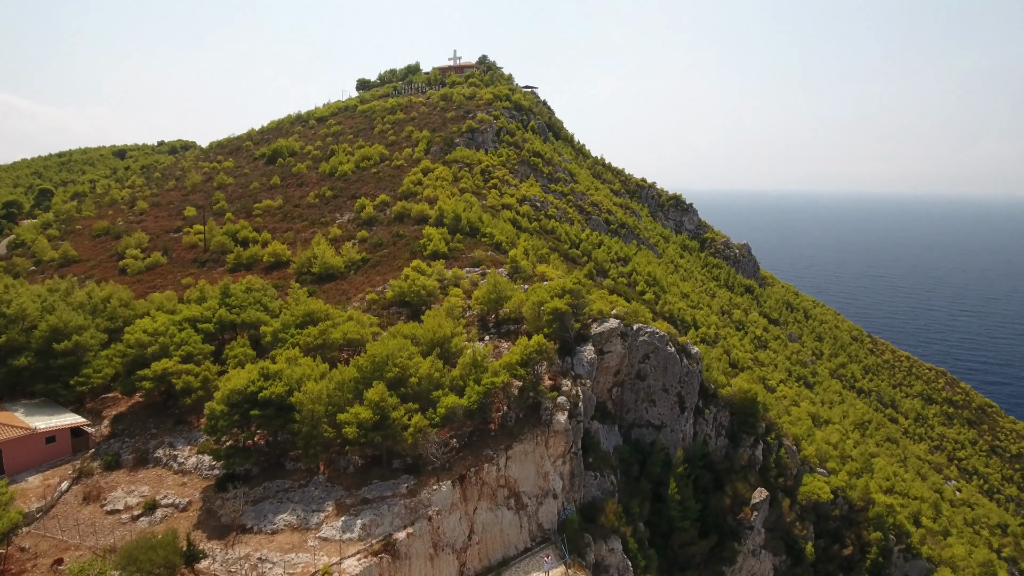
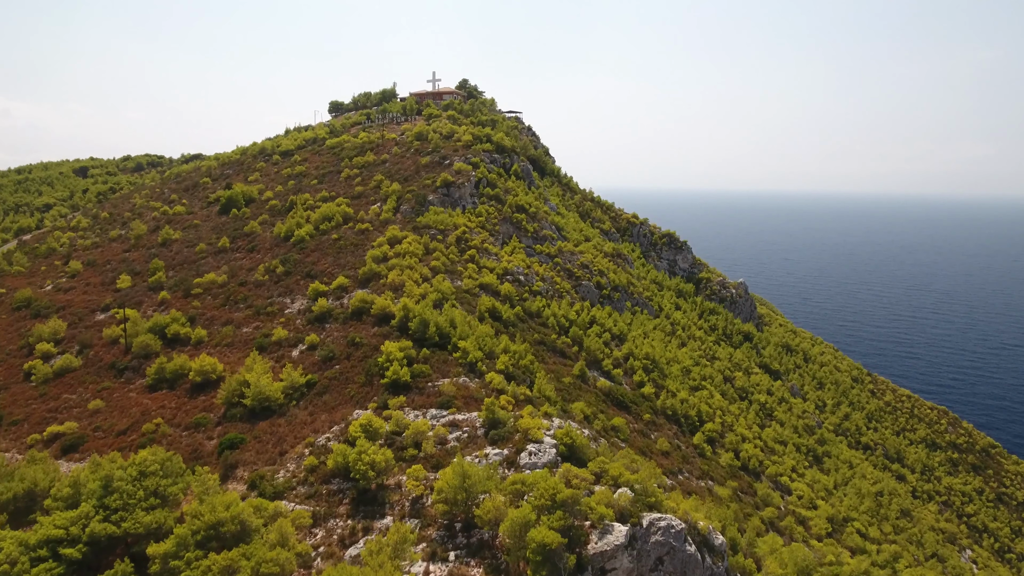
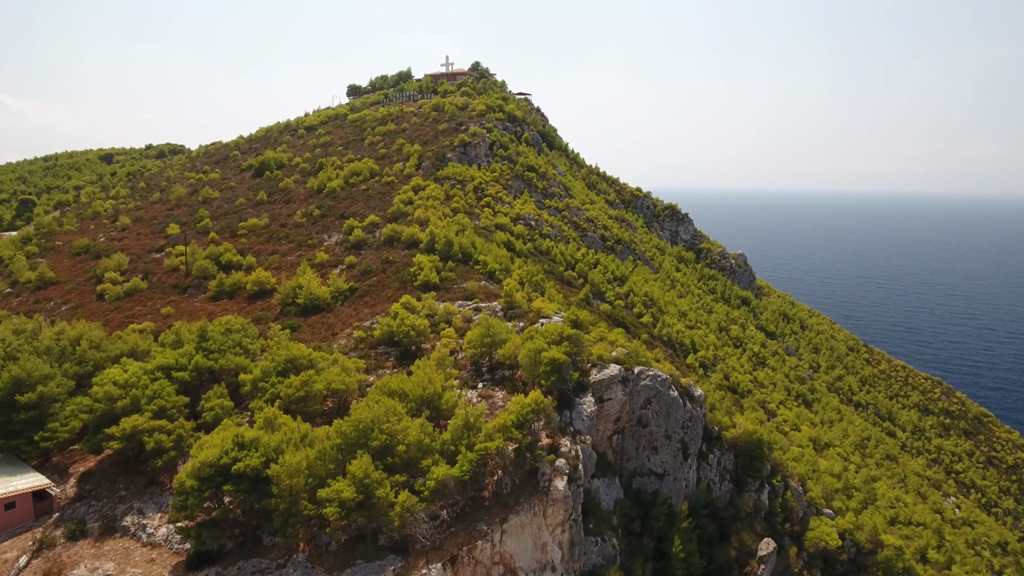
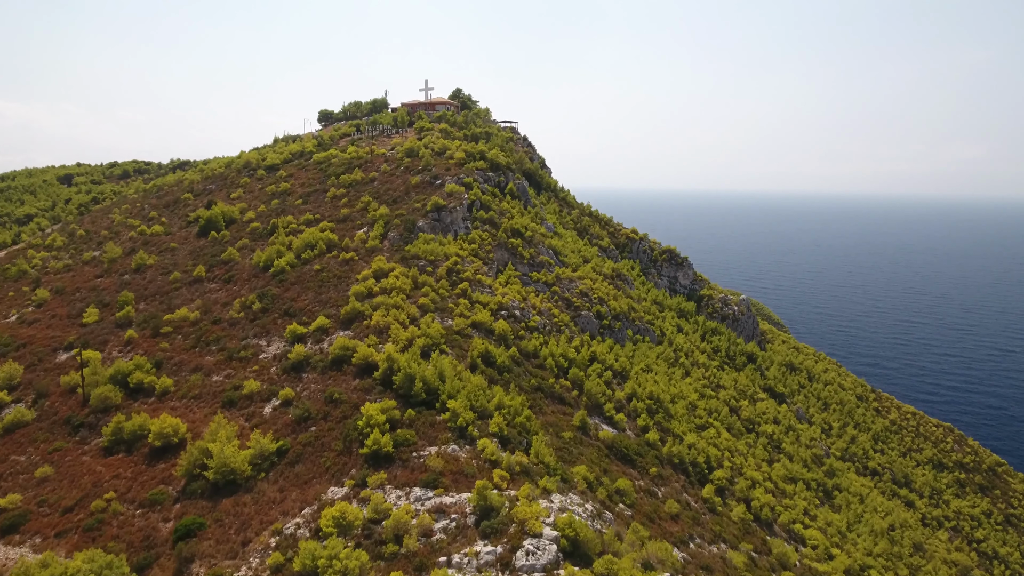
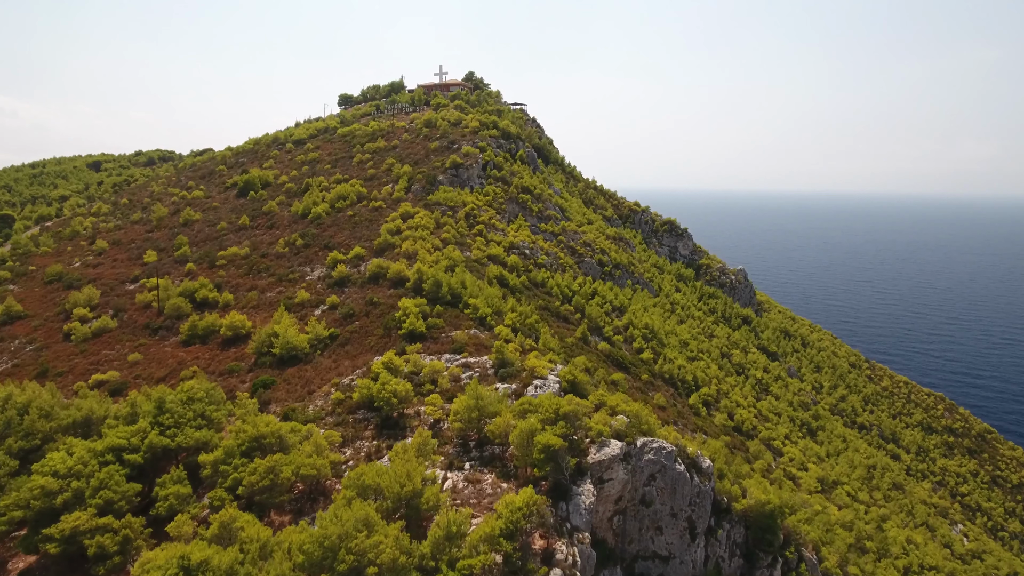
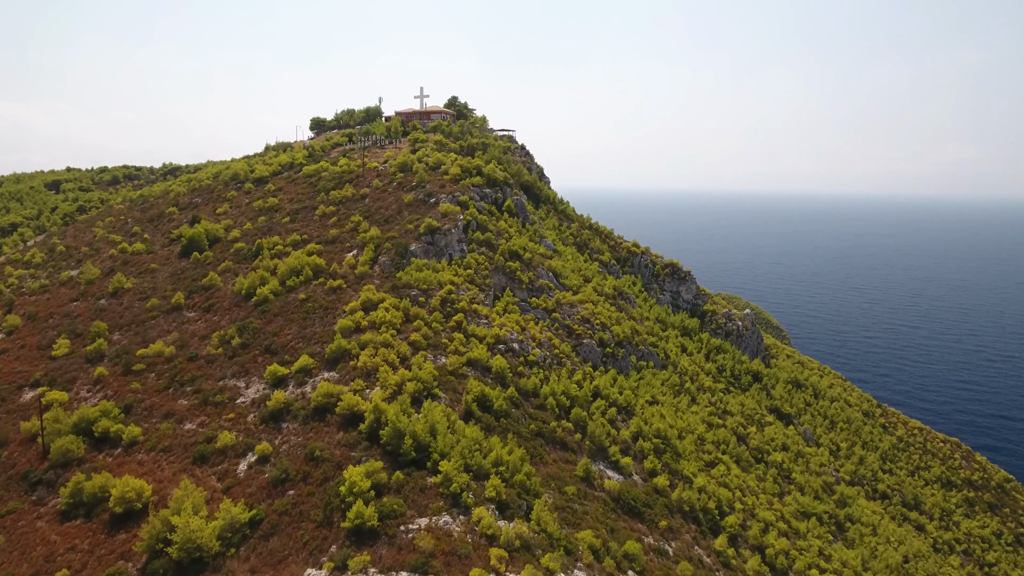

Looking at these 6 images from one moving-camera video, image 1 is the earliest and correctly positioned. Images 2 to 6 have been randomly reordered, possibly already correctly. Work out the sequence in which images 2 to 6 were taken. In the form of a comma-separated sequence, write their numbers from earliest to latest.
3, 5, 2, 4, 6
